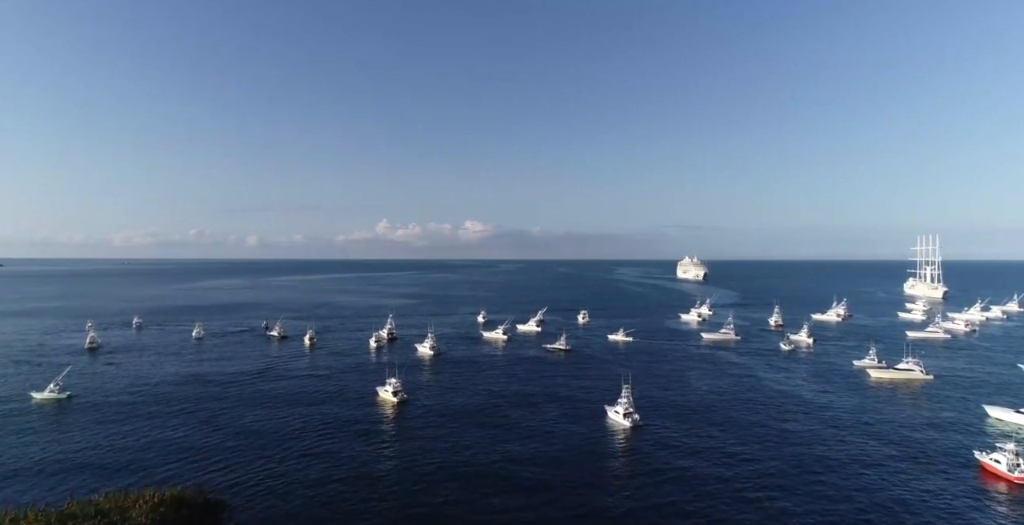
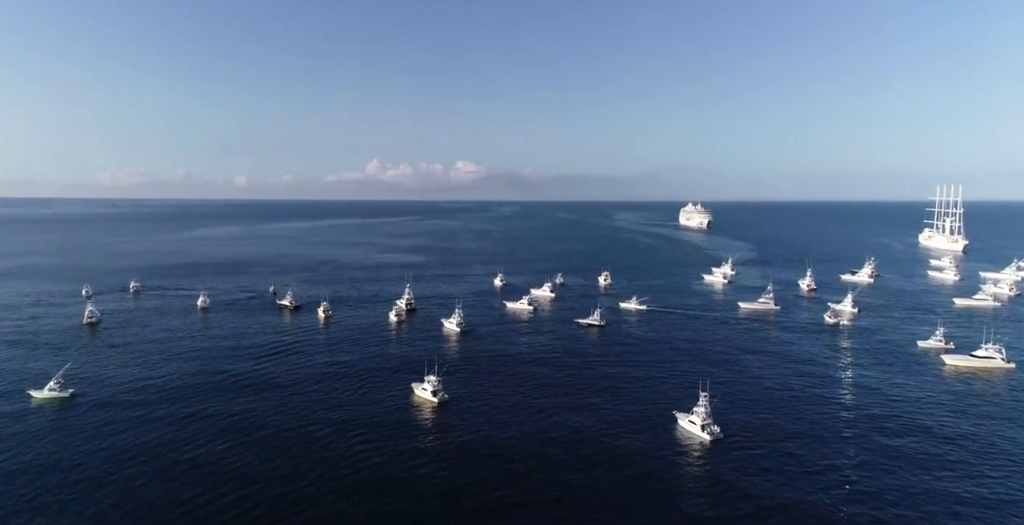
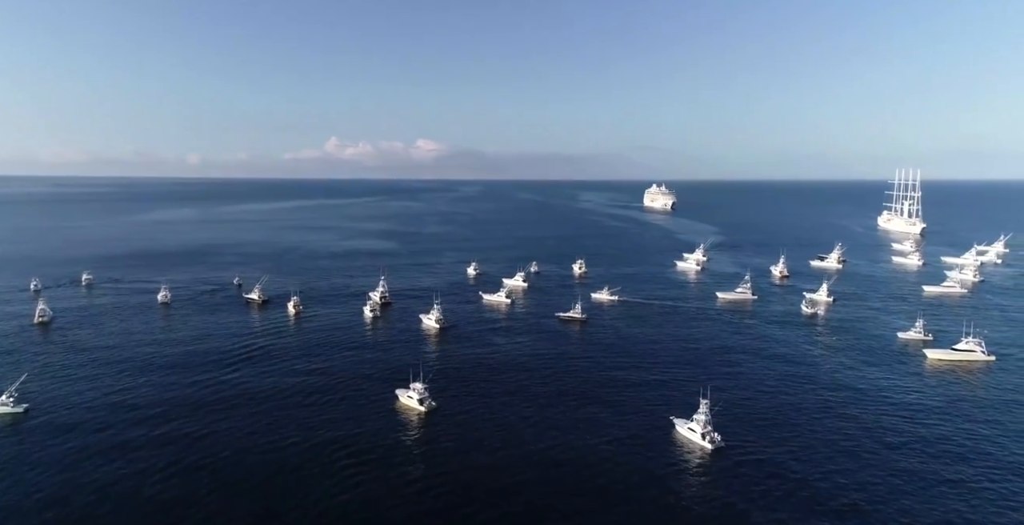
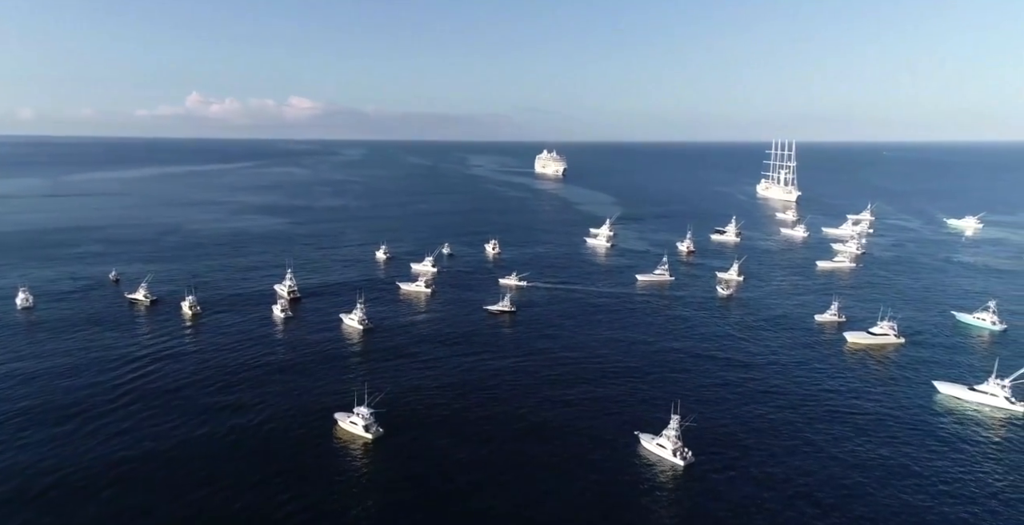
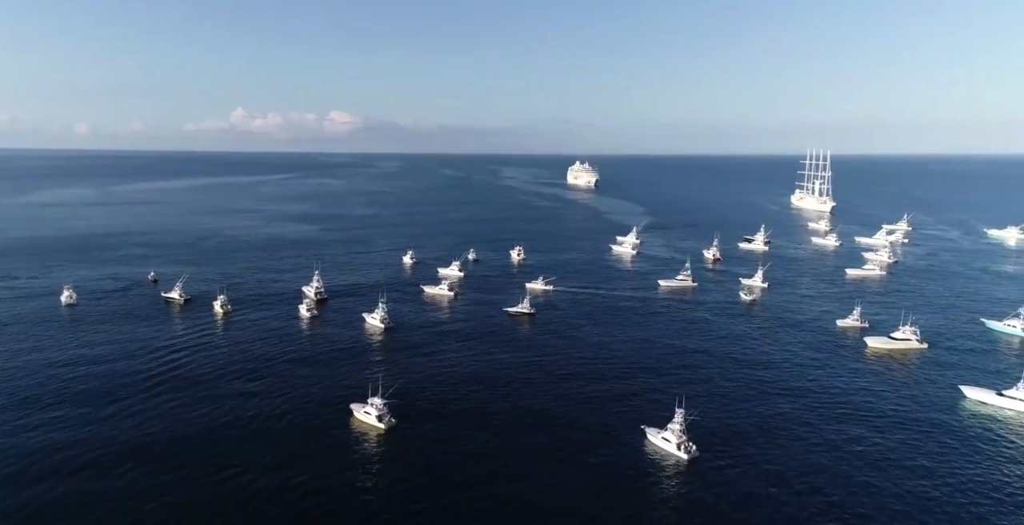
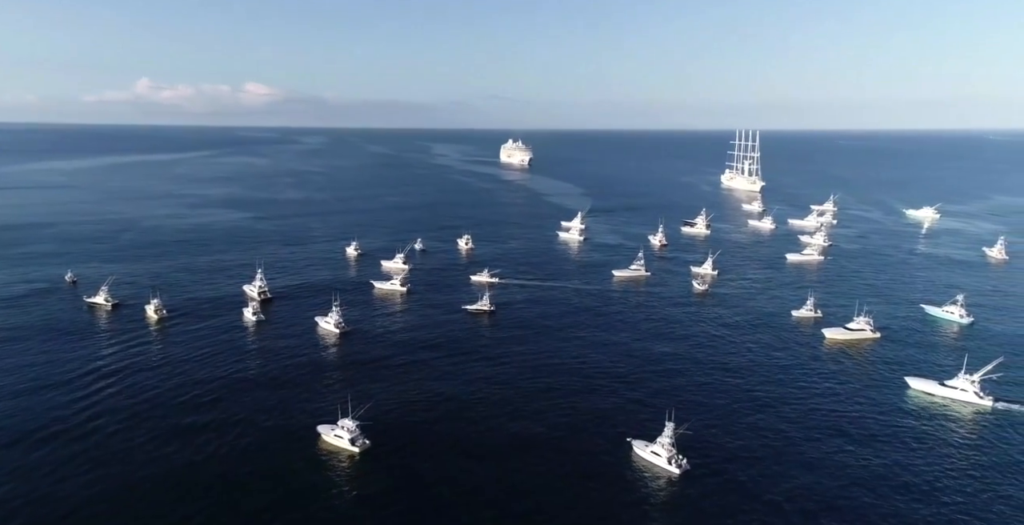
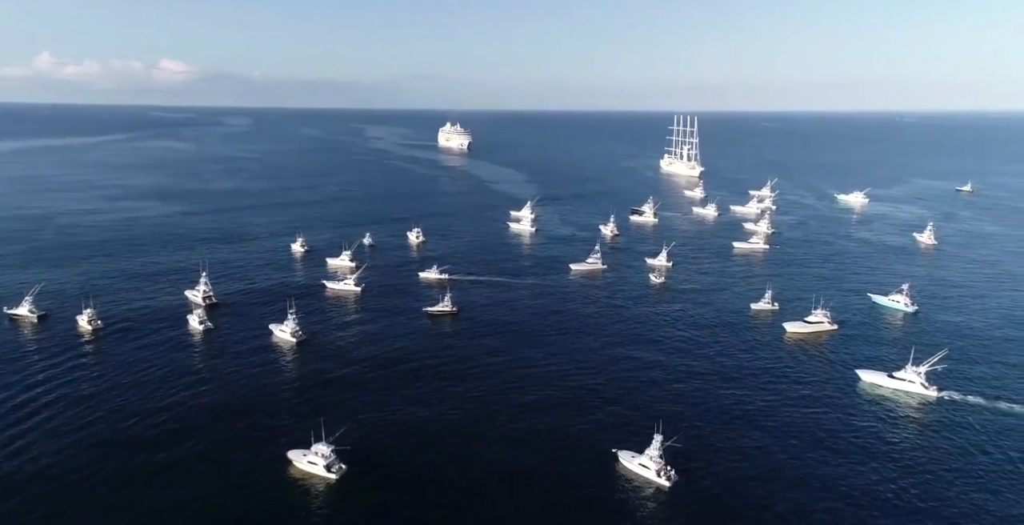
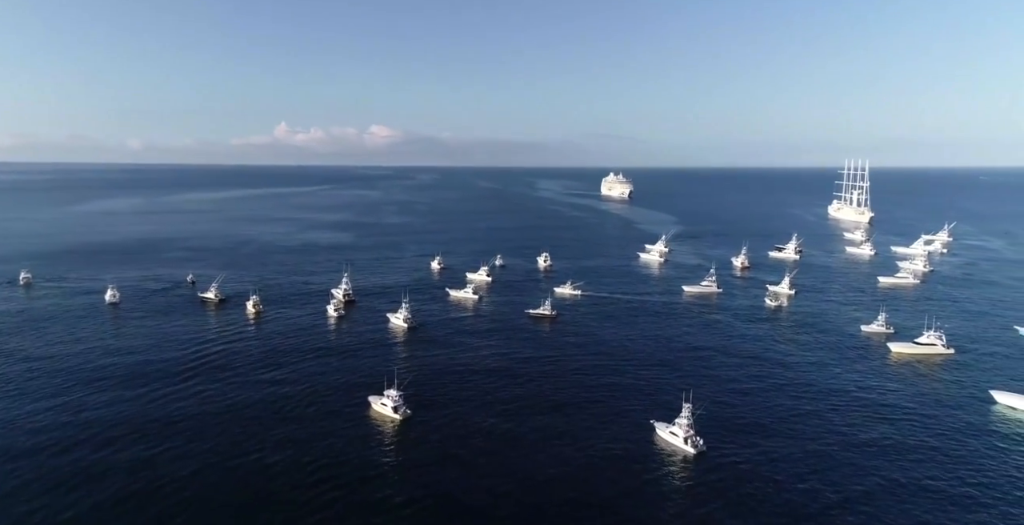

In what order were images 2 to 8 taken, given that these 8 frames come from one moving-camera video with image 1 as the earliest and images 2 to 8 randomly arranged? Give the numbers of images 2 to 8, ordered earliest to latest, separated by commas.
2, 3, 8, 5, 4, 6, 7
